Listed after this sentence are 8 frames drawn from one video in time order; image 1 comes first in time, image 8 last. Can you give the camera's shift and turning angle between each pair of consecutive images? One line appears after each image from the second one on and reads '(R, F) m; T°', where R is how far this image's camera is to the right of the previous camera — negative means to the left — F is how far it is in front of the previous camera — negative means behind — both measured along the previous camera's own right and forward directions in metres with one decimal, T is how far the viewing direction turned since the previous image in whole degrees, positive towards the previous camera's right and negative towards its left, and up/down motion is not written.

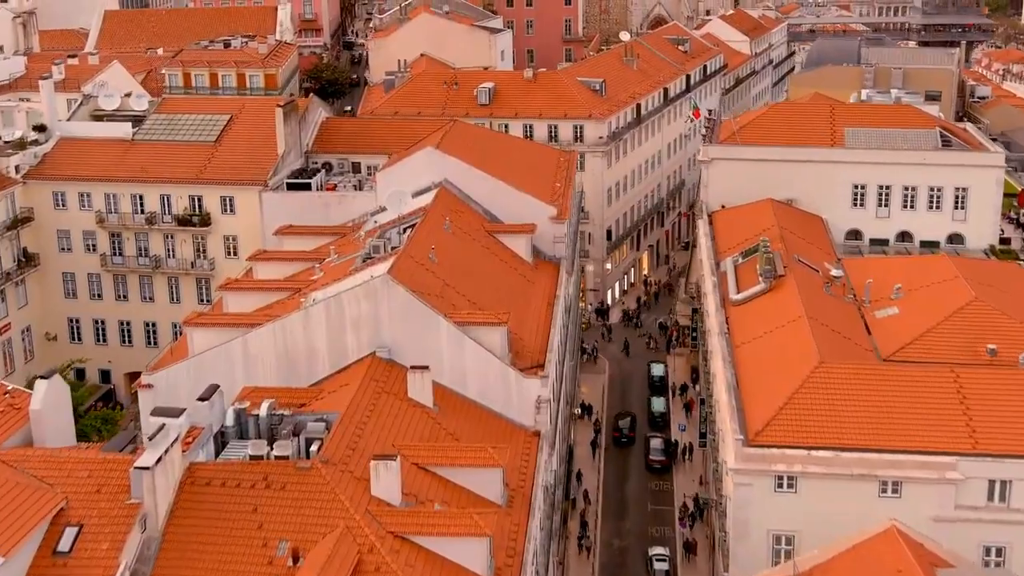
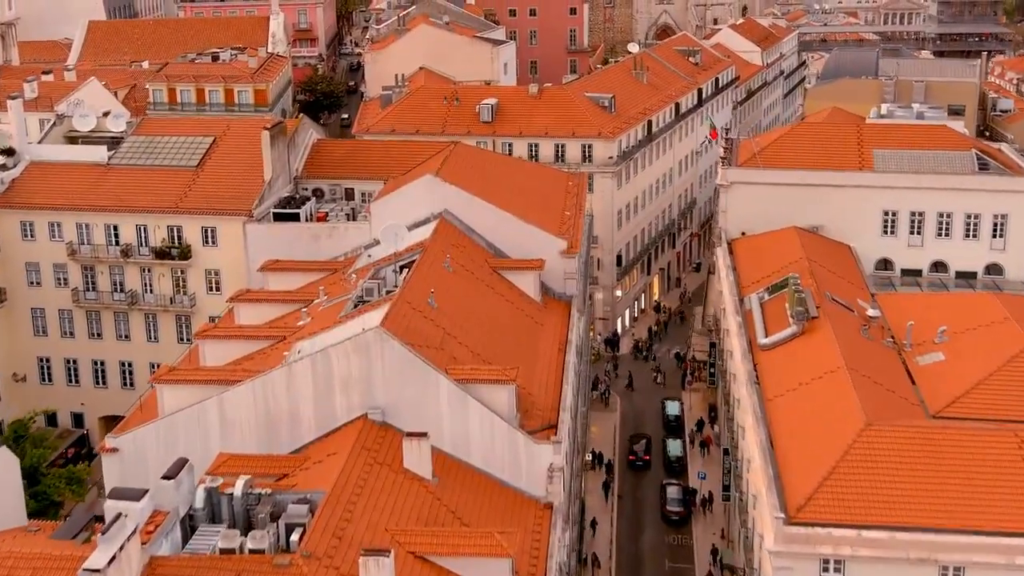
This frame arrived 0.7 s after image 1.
(-0.3, +4.6) m; 0°
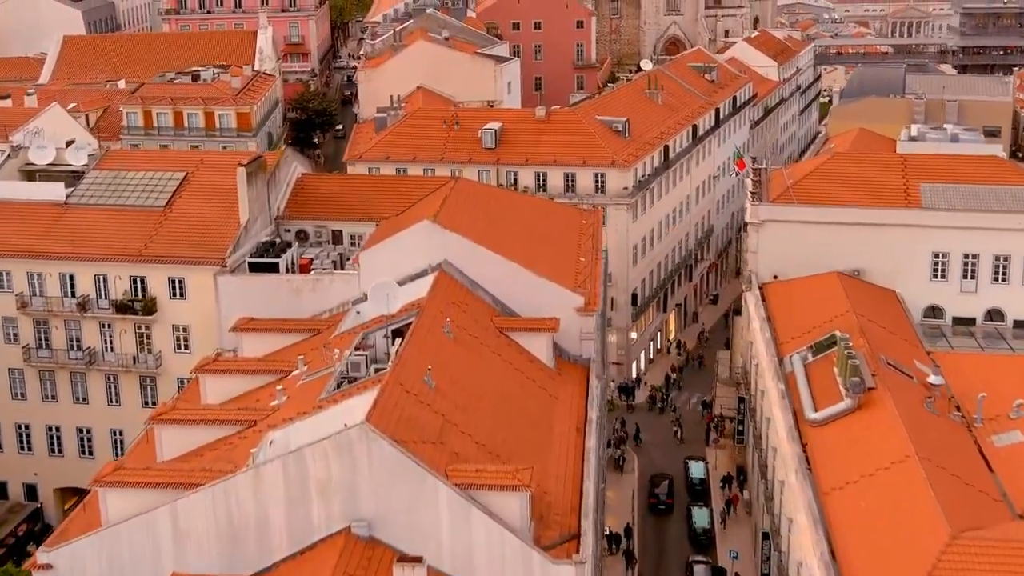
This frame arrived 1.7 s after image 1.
(-0.3, +6.5) m; 0°
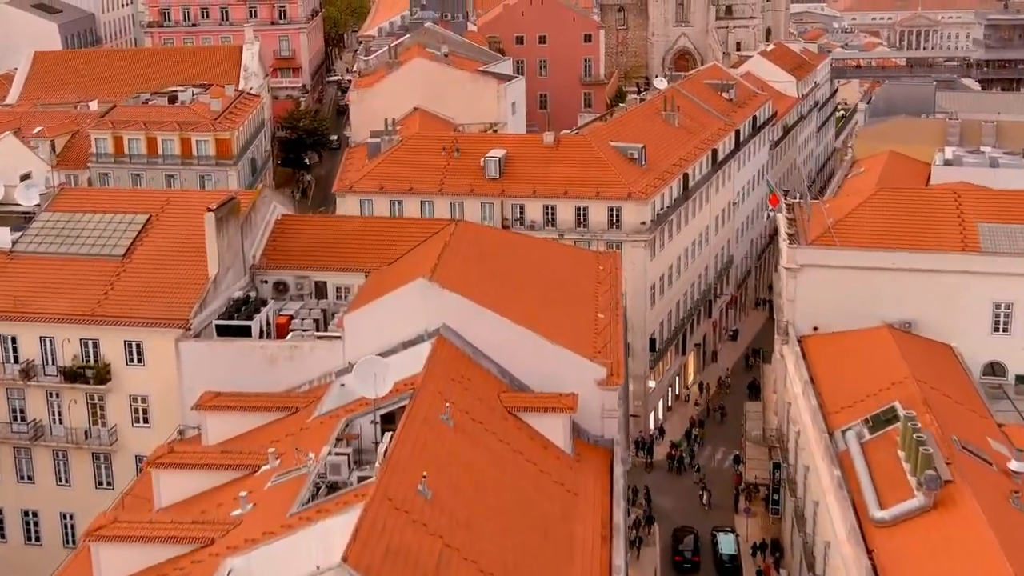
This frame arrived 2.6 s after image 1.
(-0.3, +6.4) m; 0°
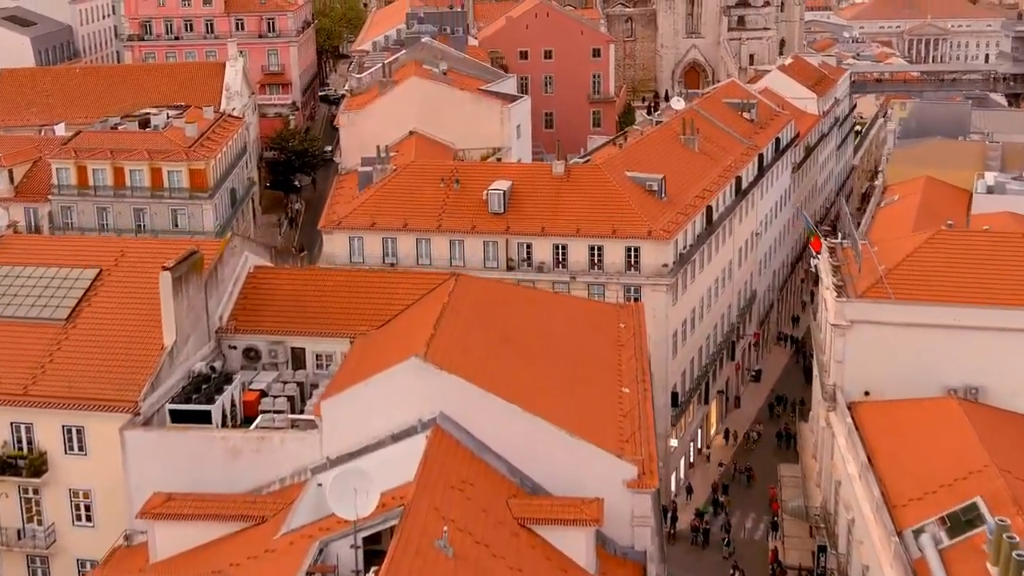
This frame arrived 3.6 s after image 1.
(-0.3, +6.5) m; 0°
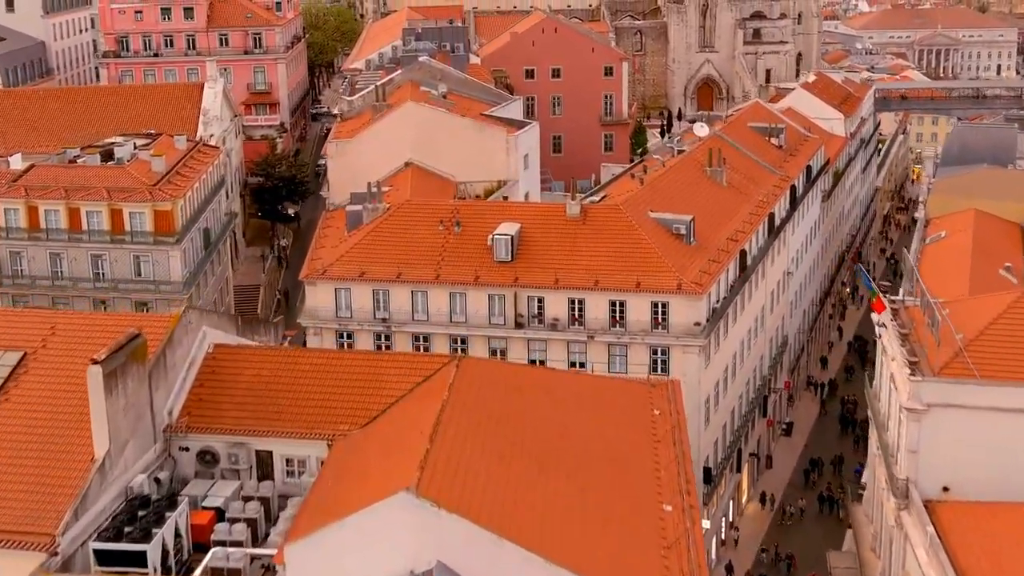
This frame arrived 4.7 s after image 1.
(-0.3, +7.2) m; 0°
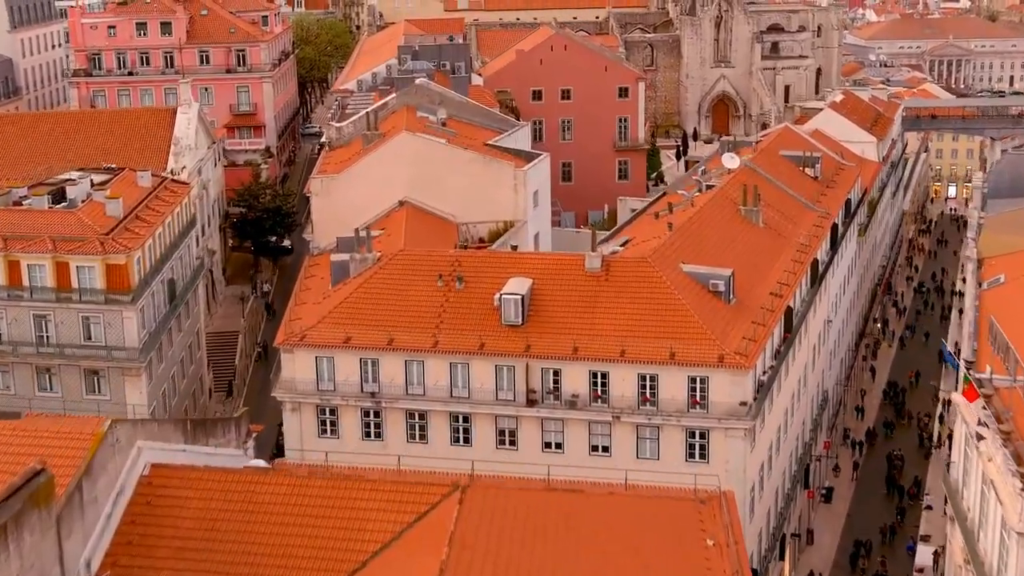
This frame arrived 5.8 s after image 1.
(-0.4, +7.4) m; 0°
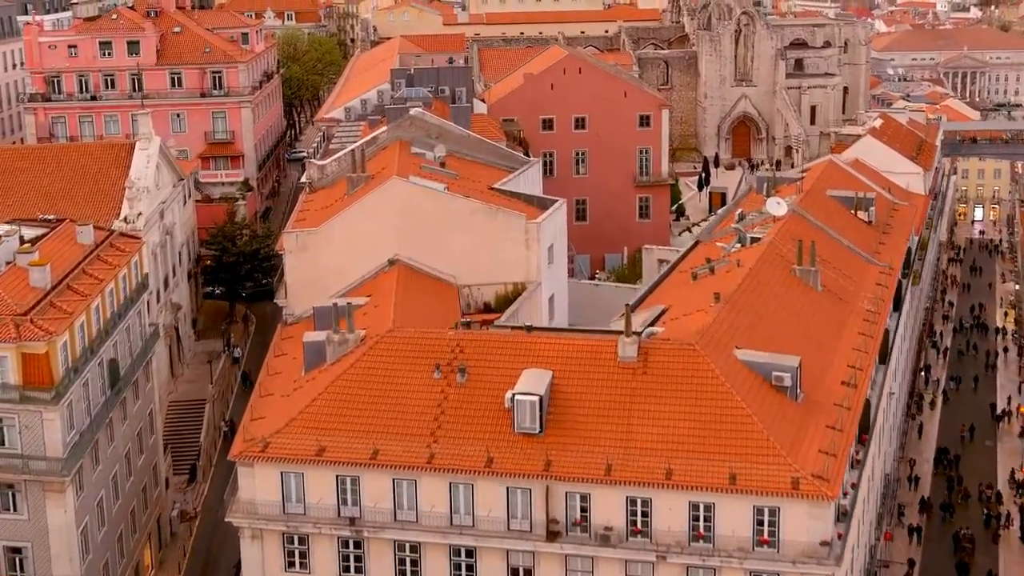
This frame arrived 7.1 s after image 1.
(-0.4, +8.9) m; 0°
